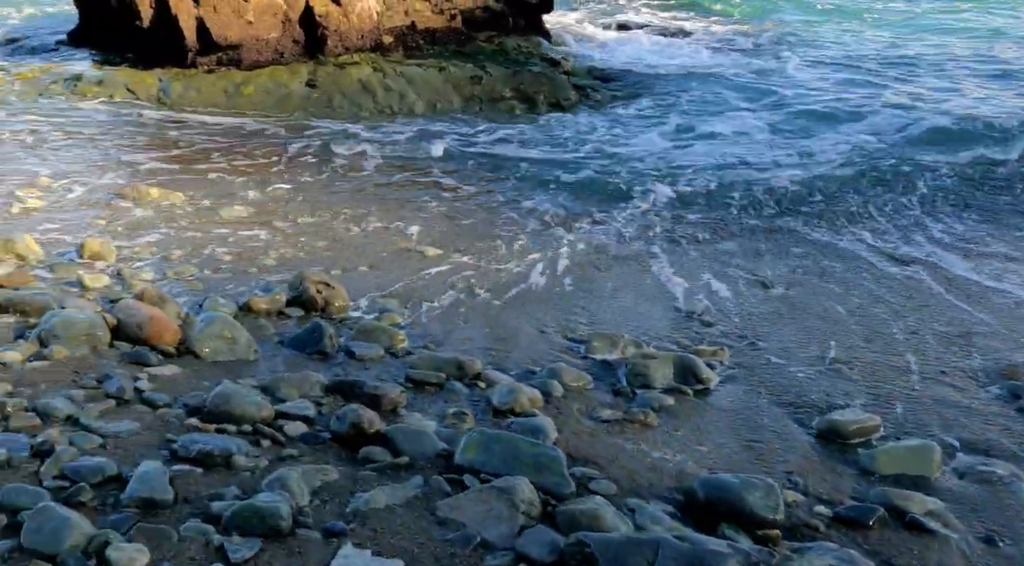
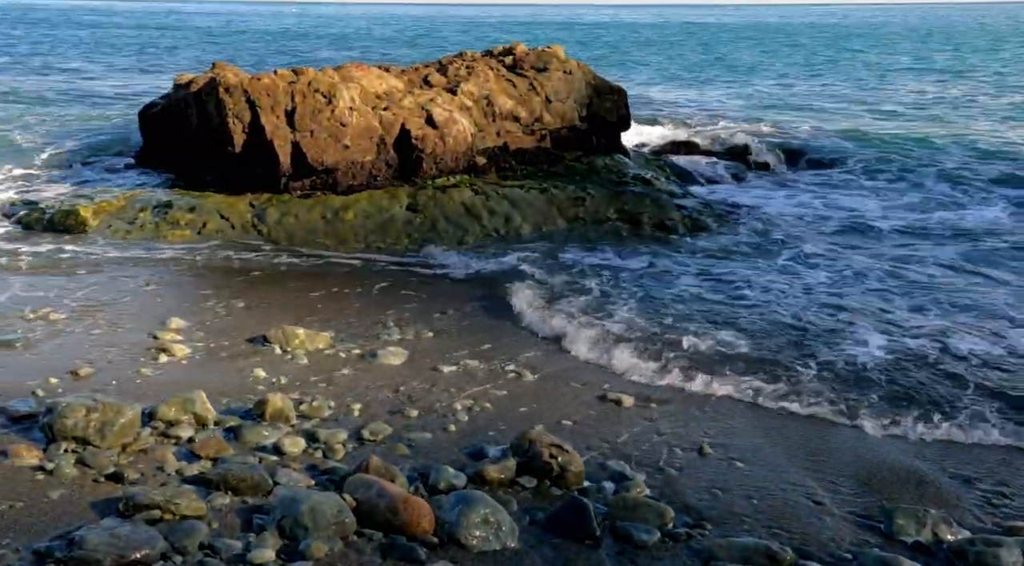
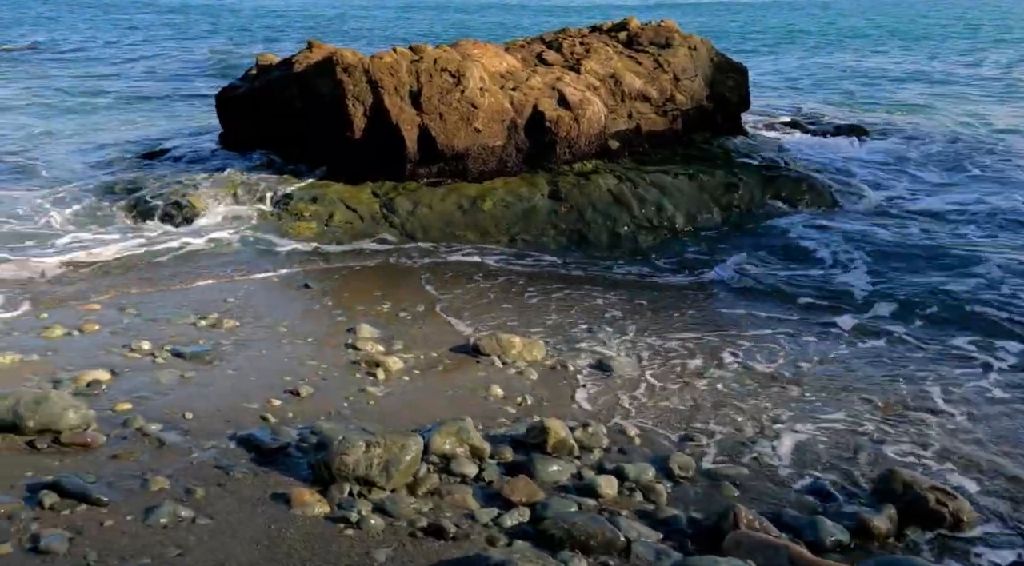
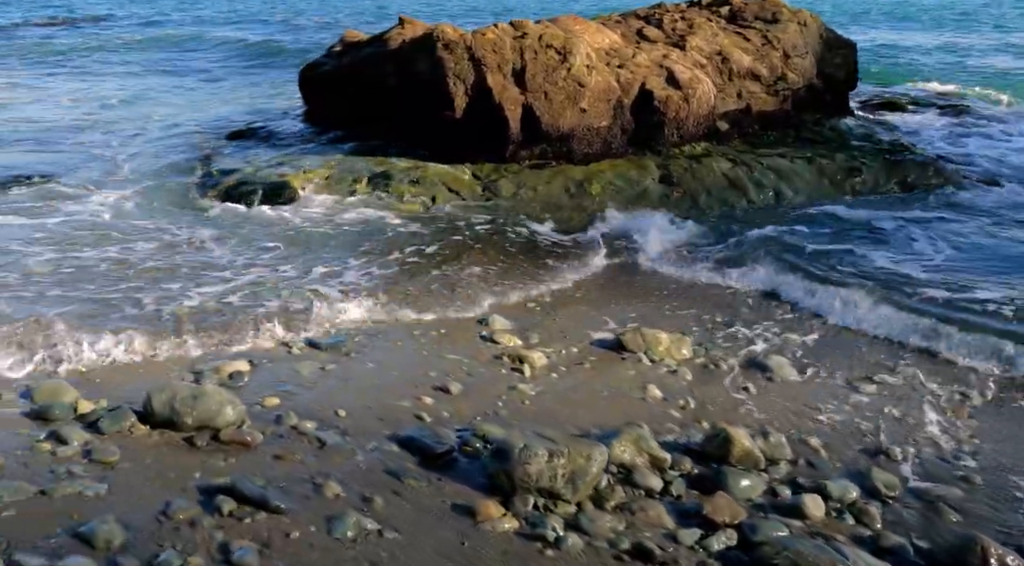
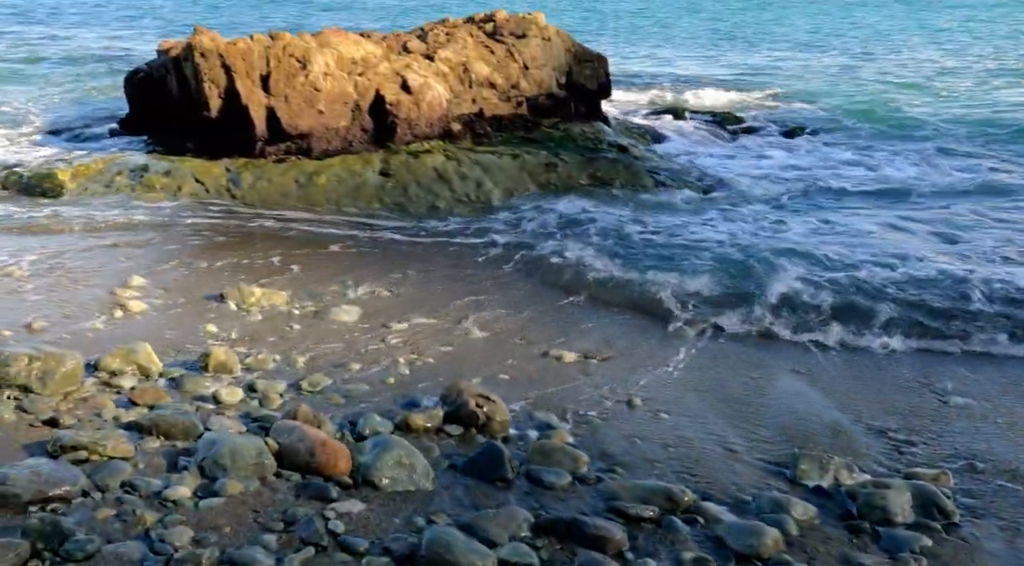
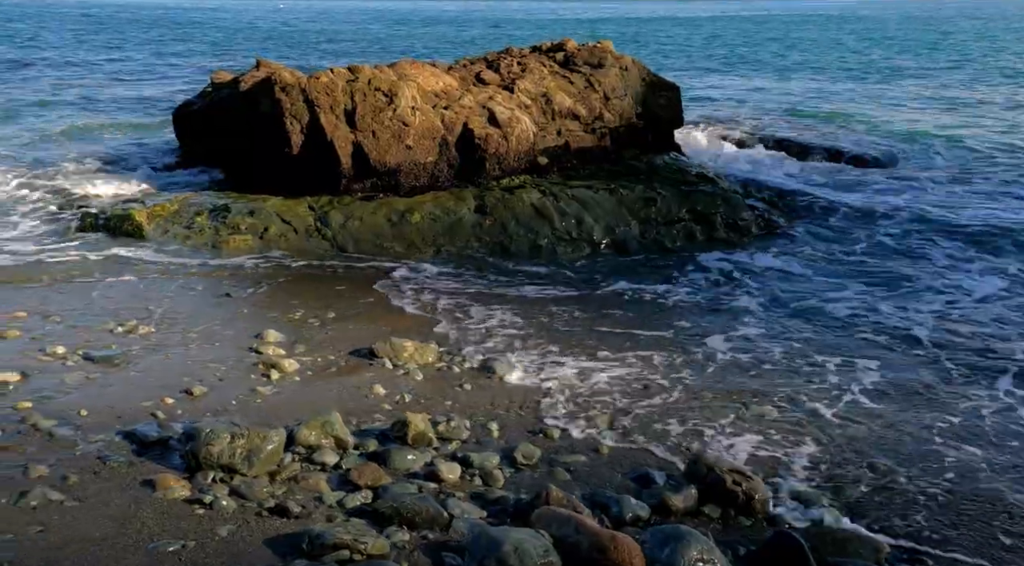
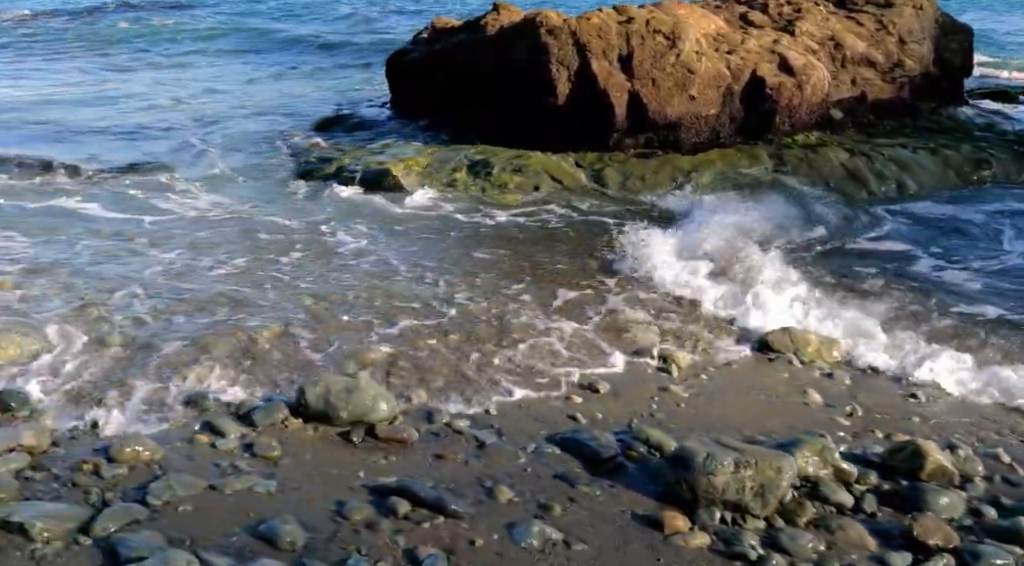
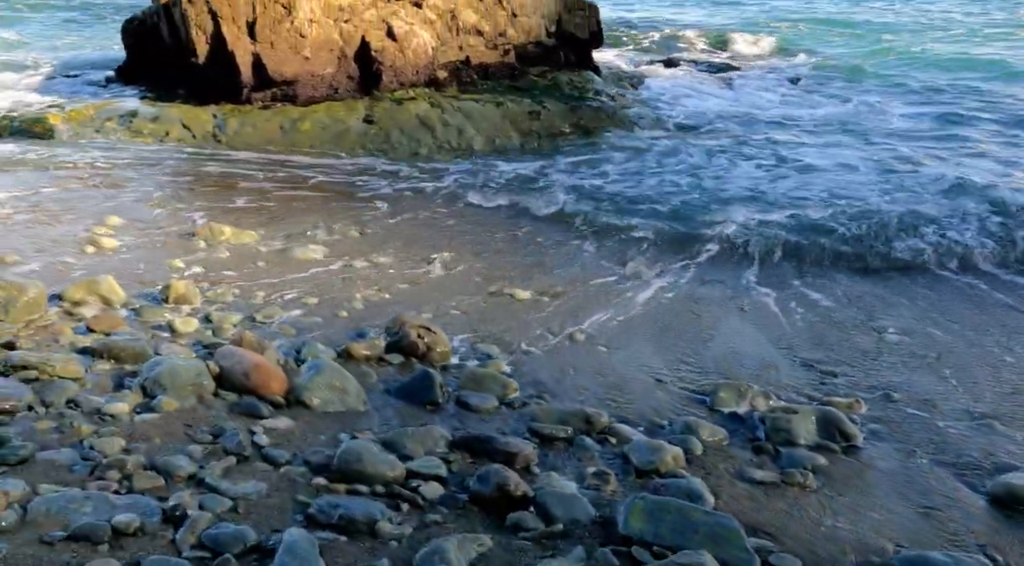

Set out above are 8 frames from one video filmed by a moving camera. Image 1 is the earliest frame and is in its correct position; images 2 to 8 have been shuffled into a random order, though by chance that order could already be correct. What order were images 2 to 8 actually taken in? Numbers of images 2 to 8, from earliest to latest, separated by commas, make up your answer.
8, 5, 2, 6, 3, 4, 7
